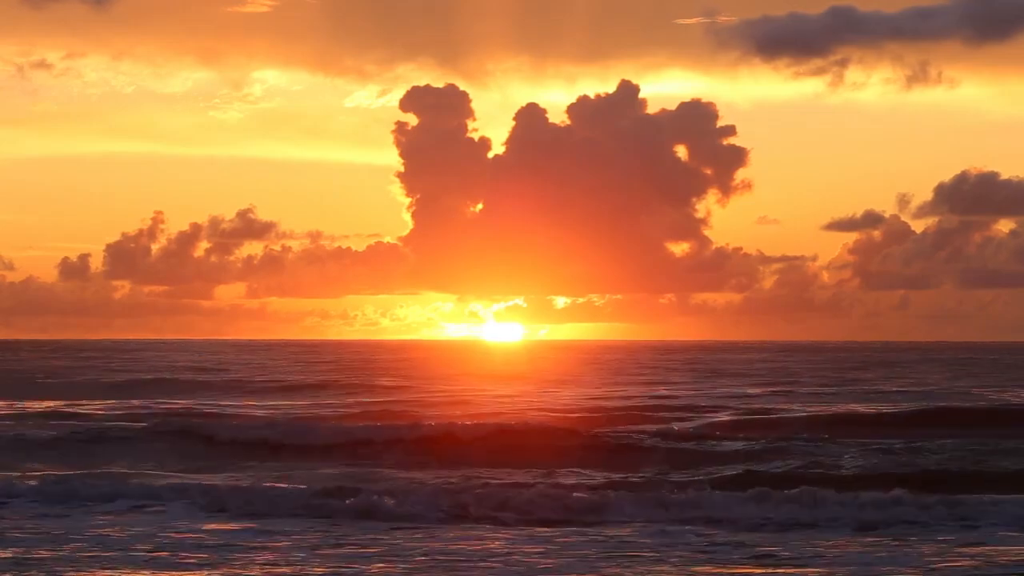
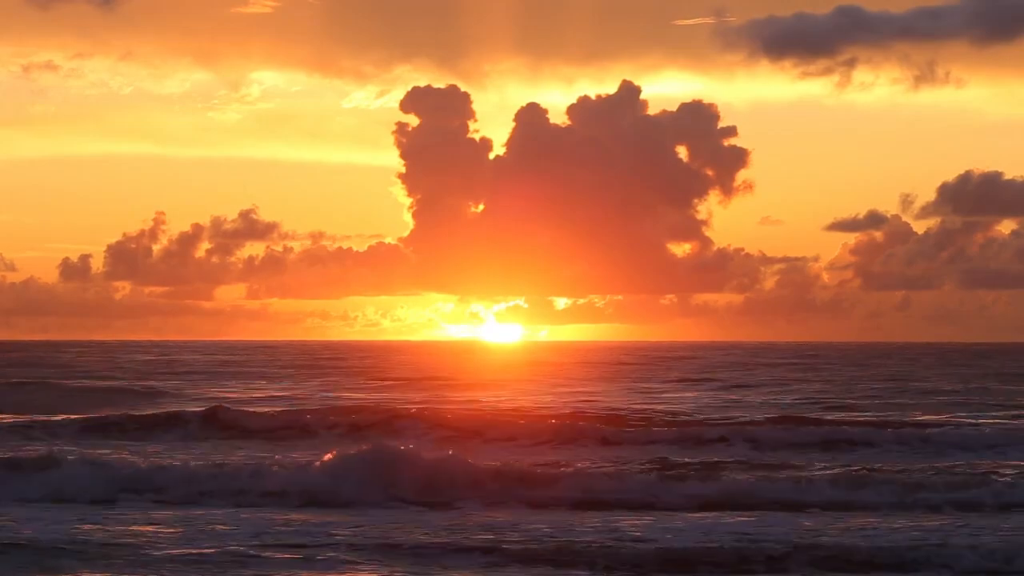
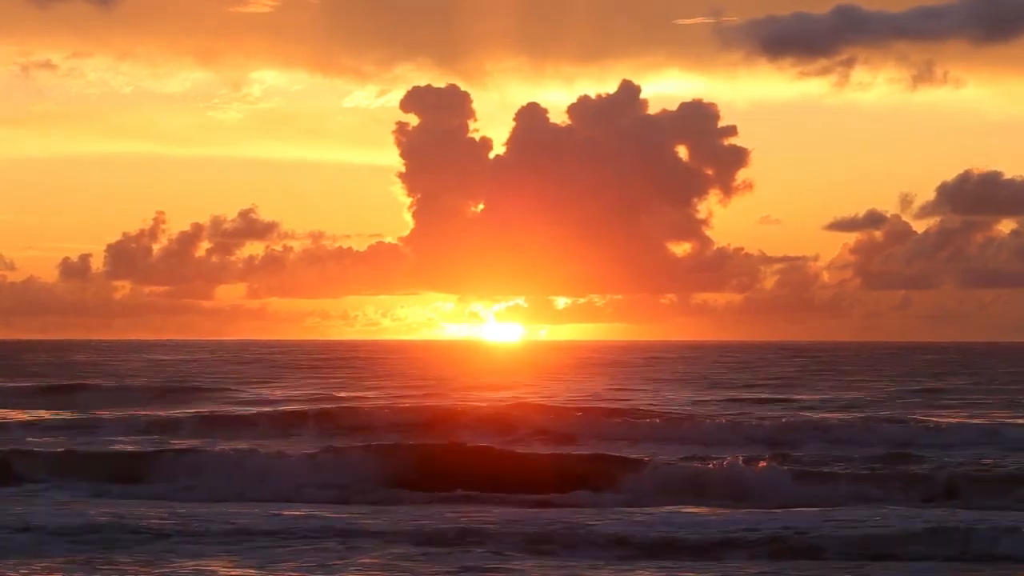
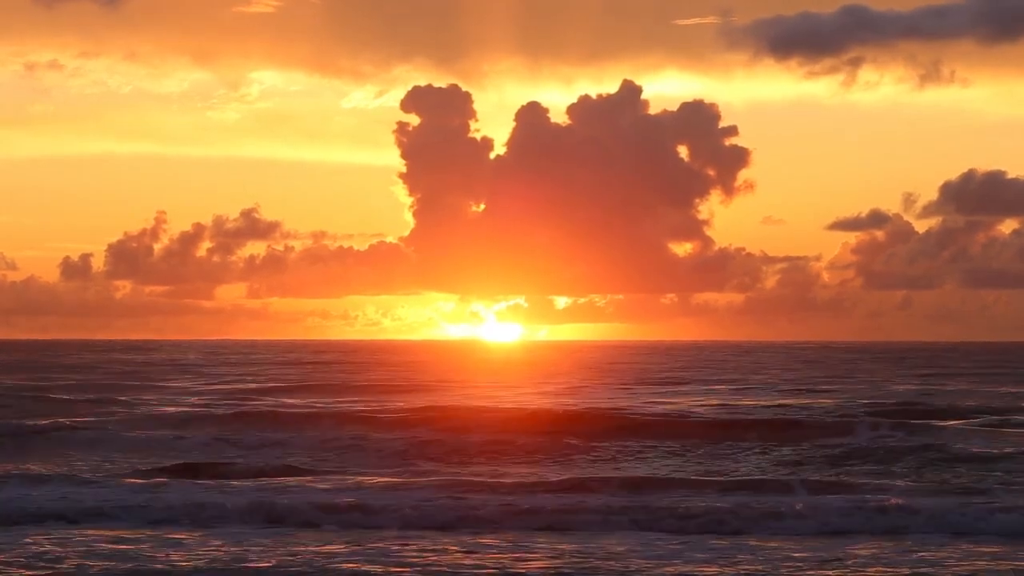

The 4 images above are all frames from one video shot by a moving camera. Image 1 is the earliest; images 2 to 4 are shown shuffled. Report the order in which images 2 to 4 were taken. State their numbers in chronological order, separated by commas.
3, 2, 4
